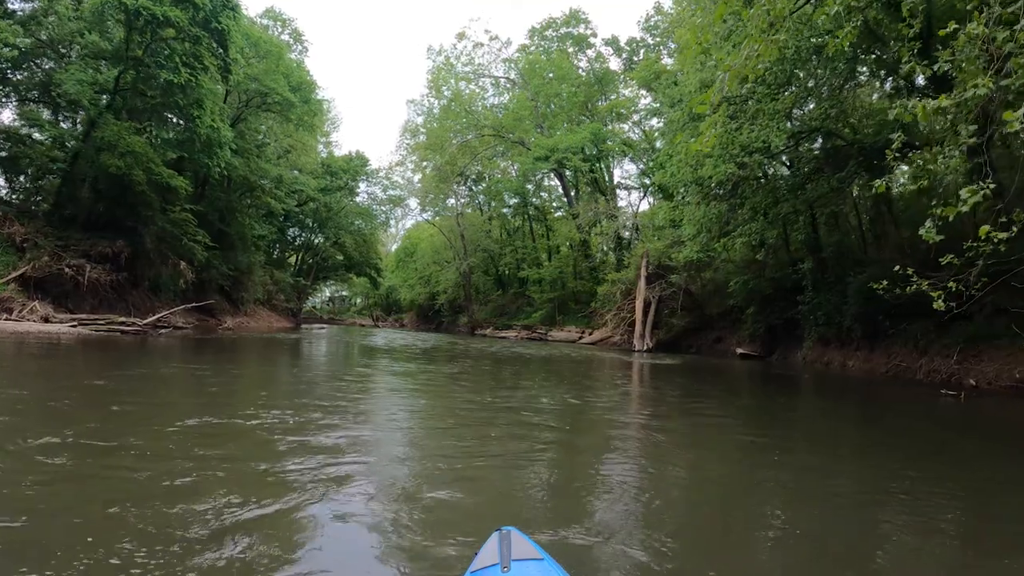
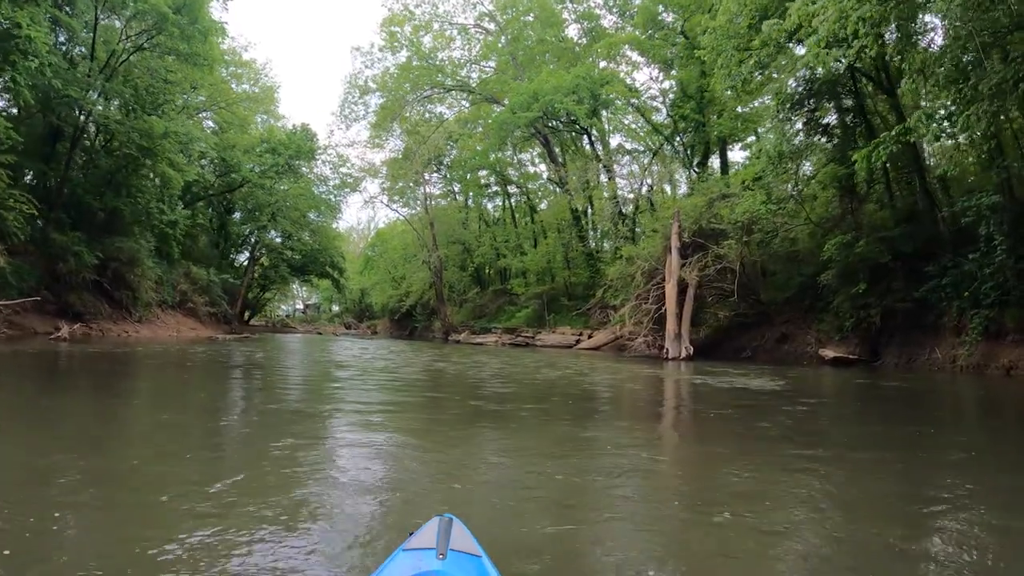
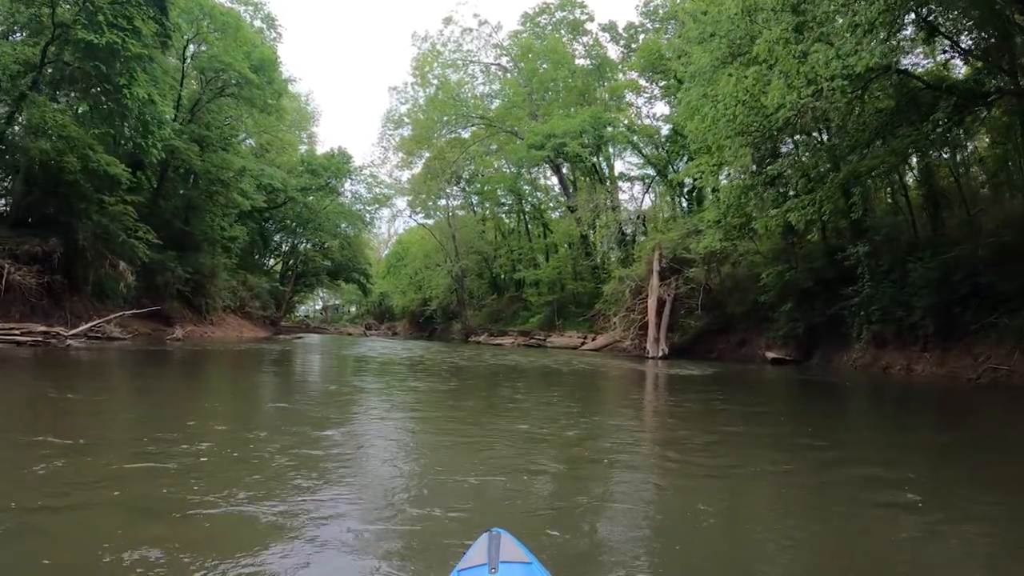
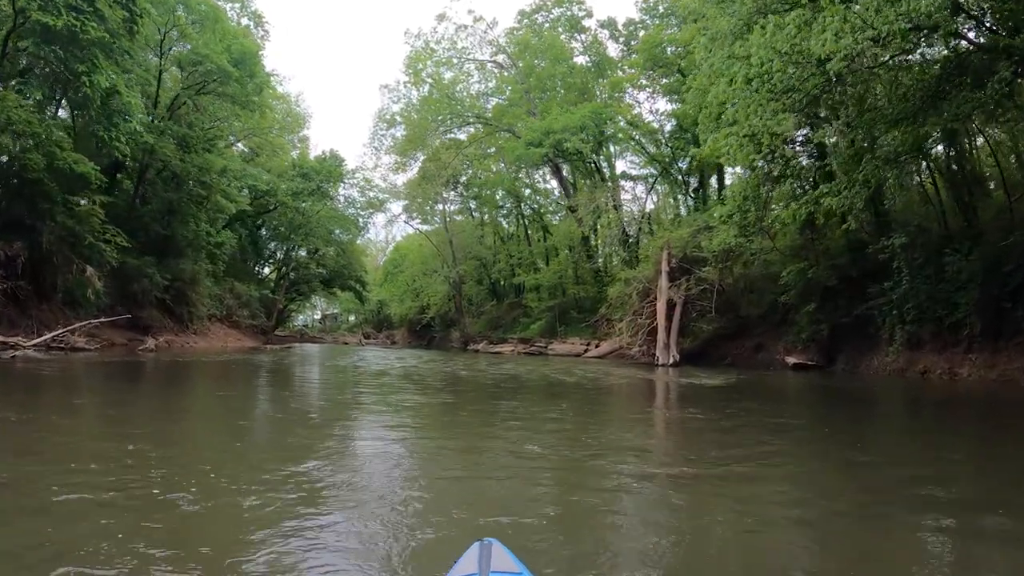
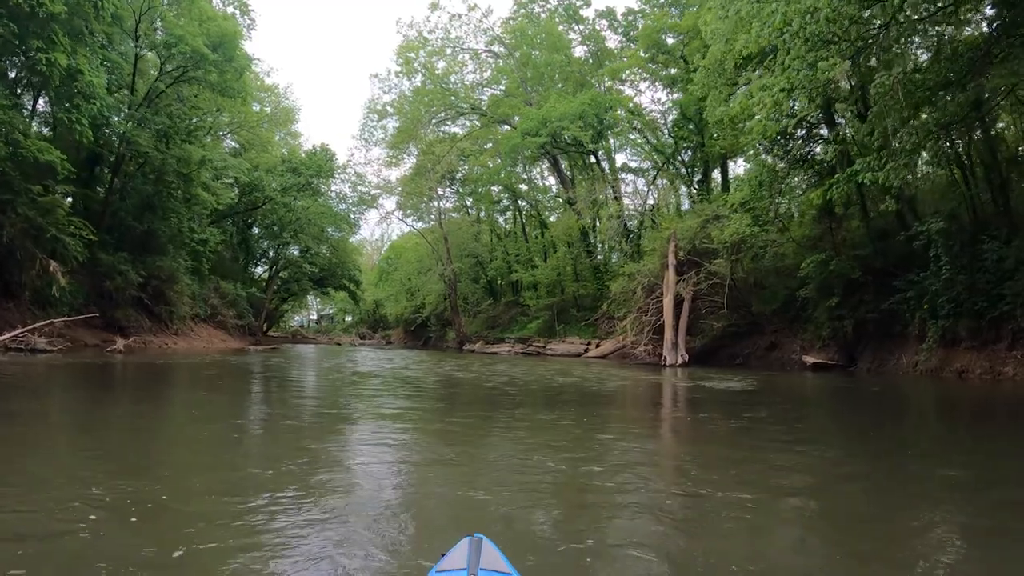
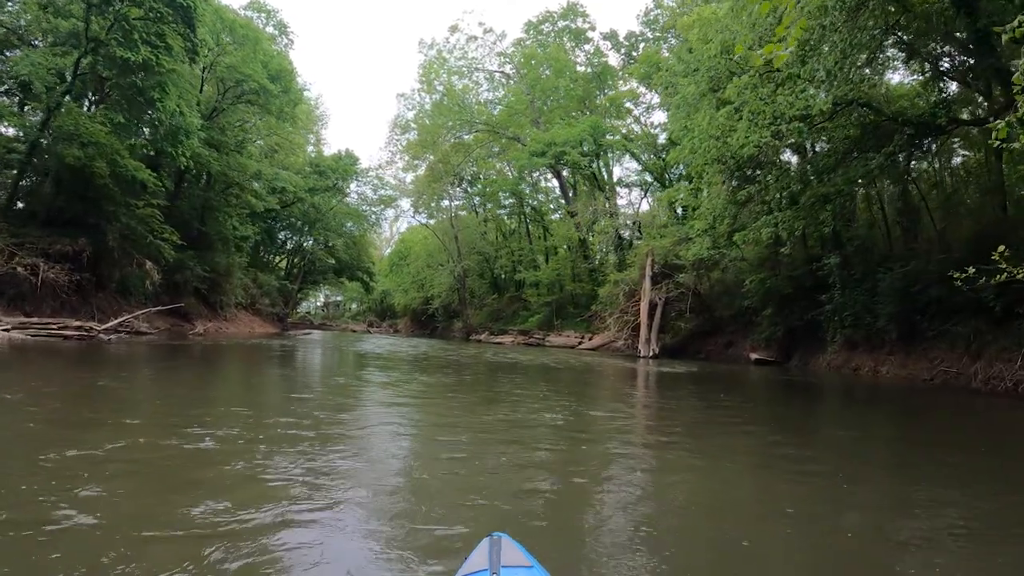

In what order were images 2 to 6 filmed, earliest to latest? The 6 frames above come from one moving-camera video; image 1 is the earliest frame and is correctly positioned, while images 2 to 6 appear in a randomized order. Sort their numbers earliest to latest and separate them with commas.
6, 3, 4, 5, 2
